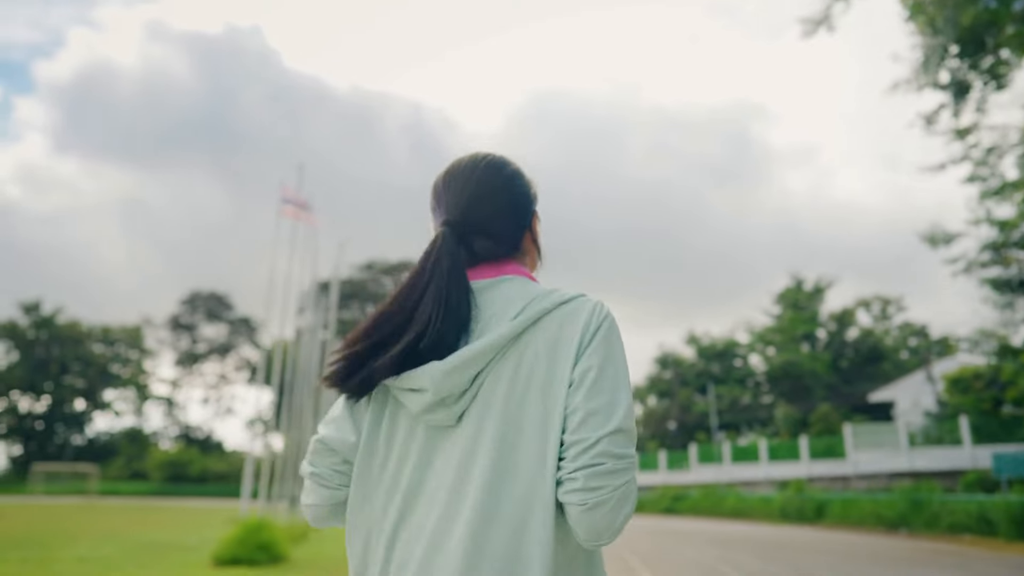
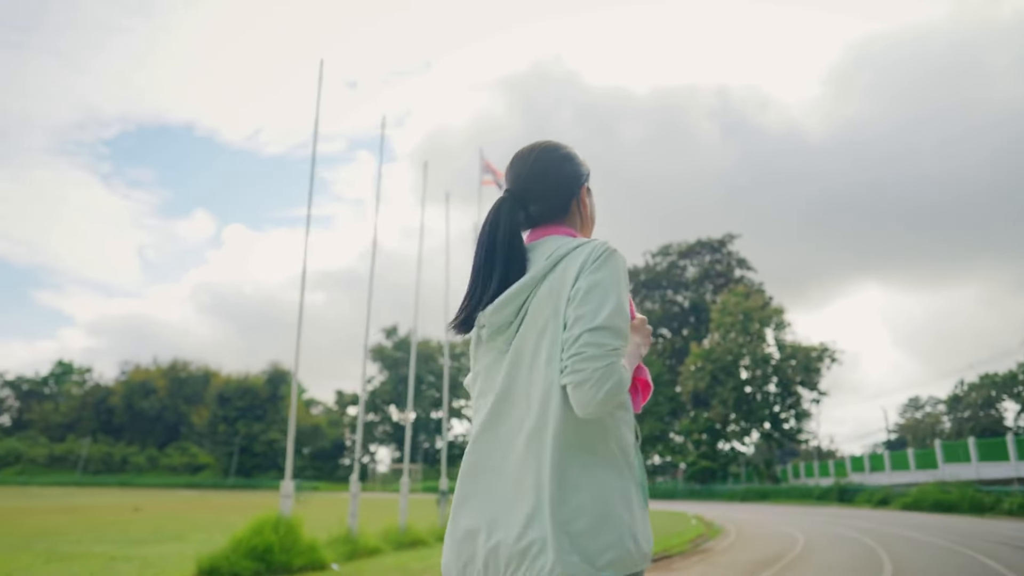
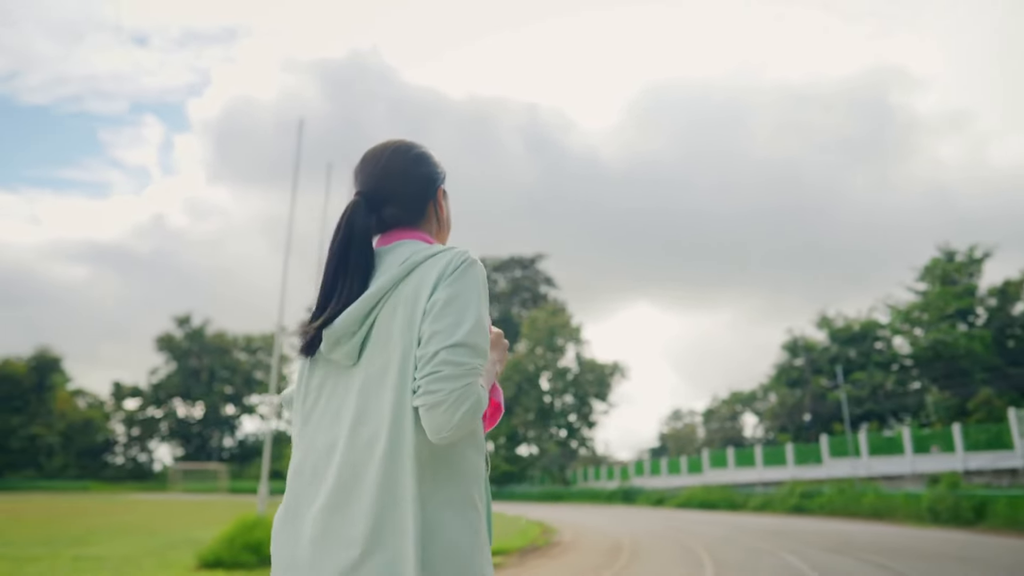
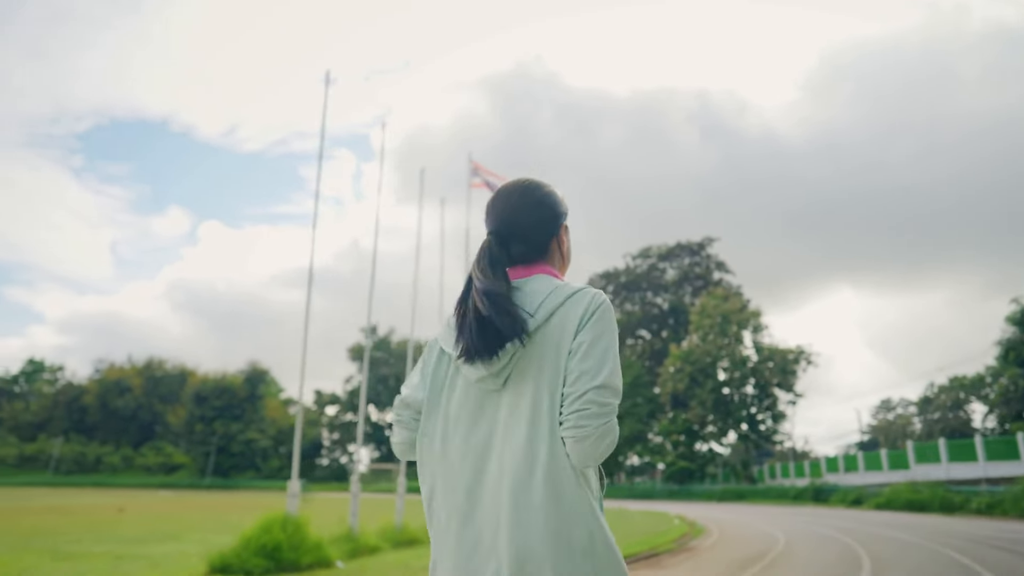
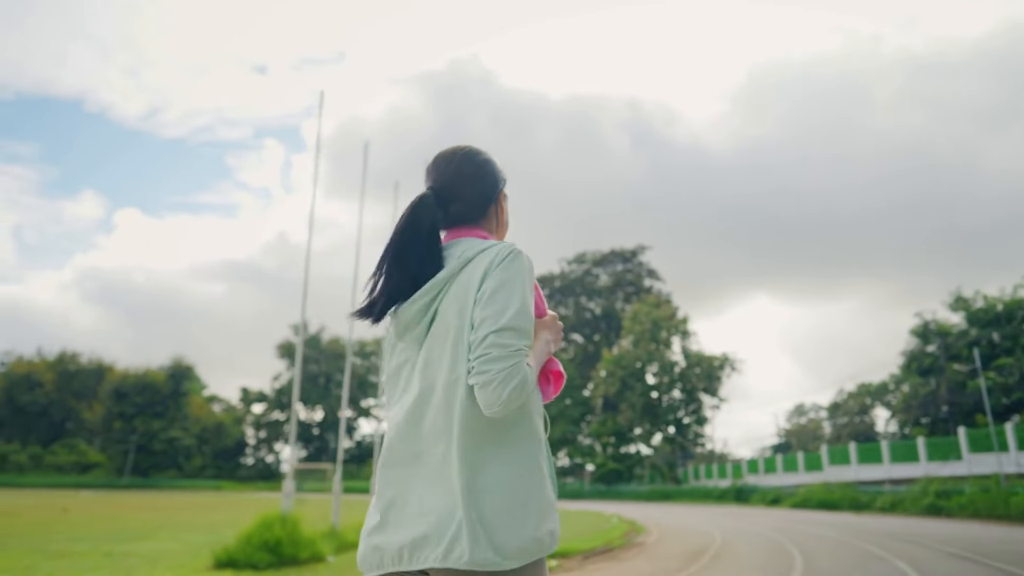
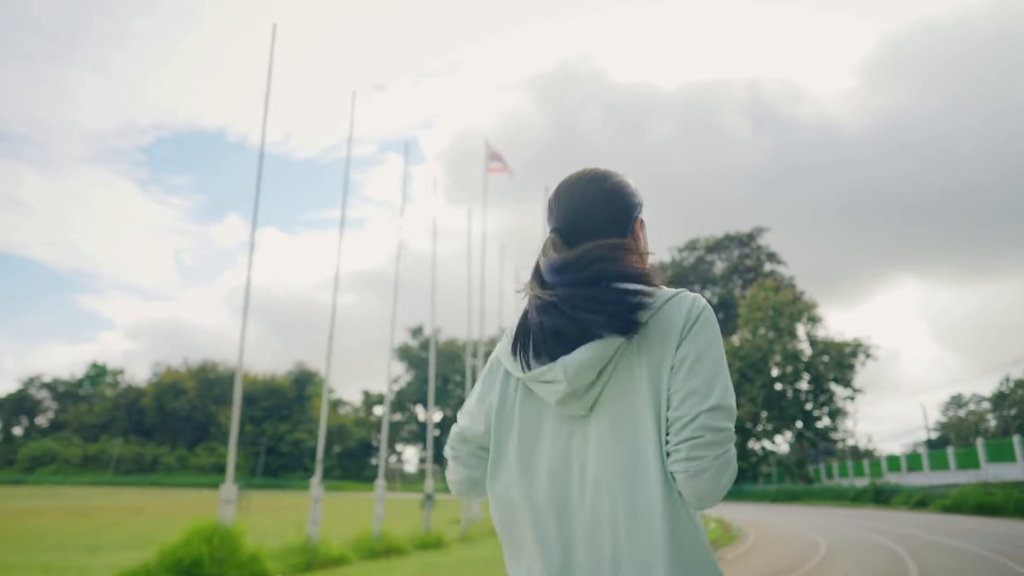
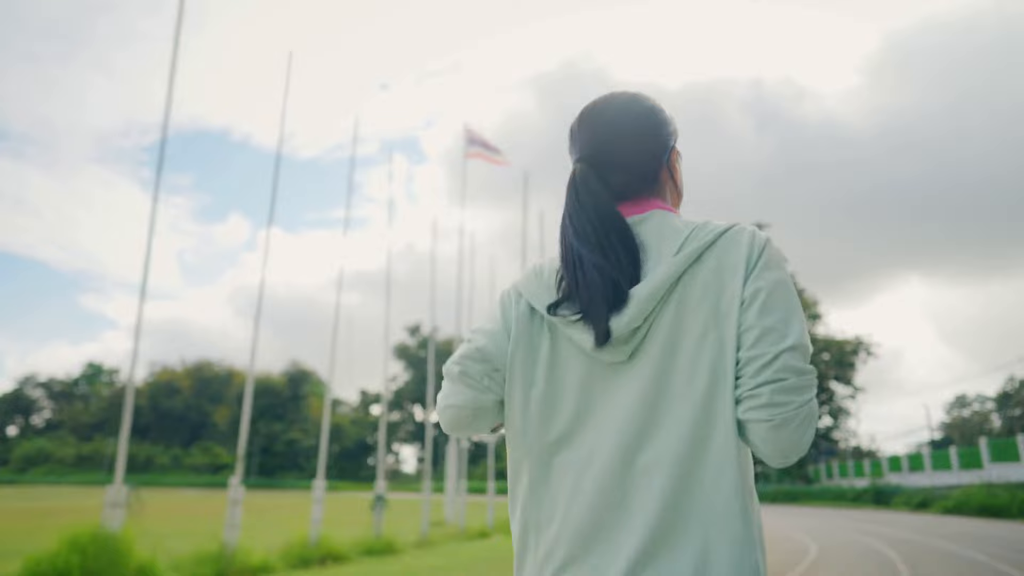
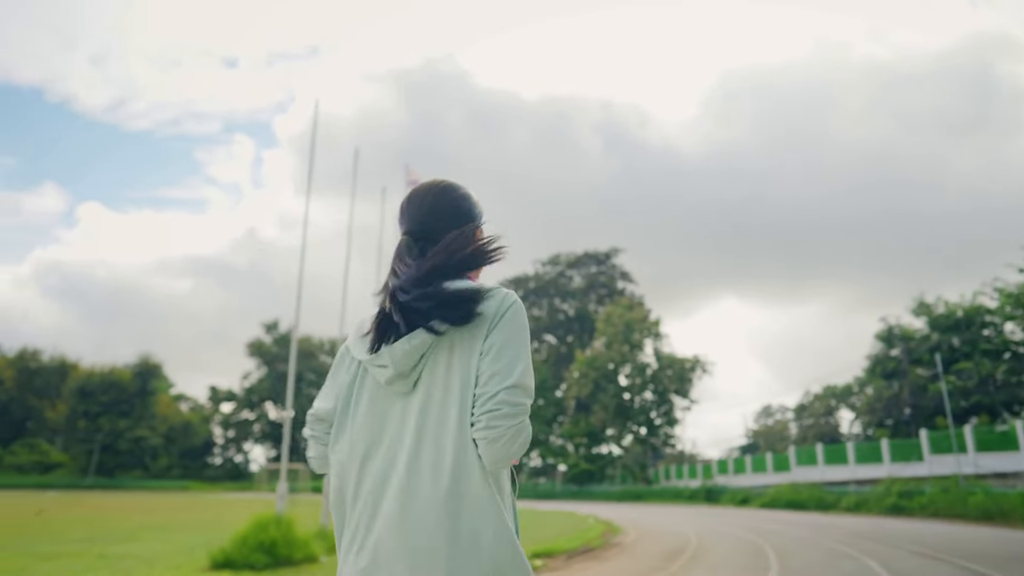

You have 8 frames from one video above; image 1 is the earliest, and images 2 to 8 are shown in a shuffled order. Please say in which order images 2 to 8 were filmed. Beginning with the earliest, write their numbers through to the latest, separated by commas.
3, 8, 5, 4, 2, 6, 7
